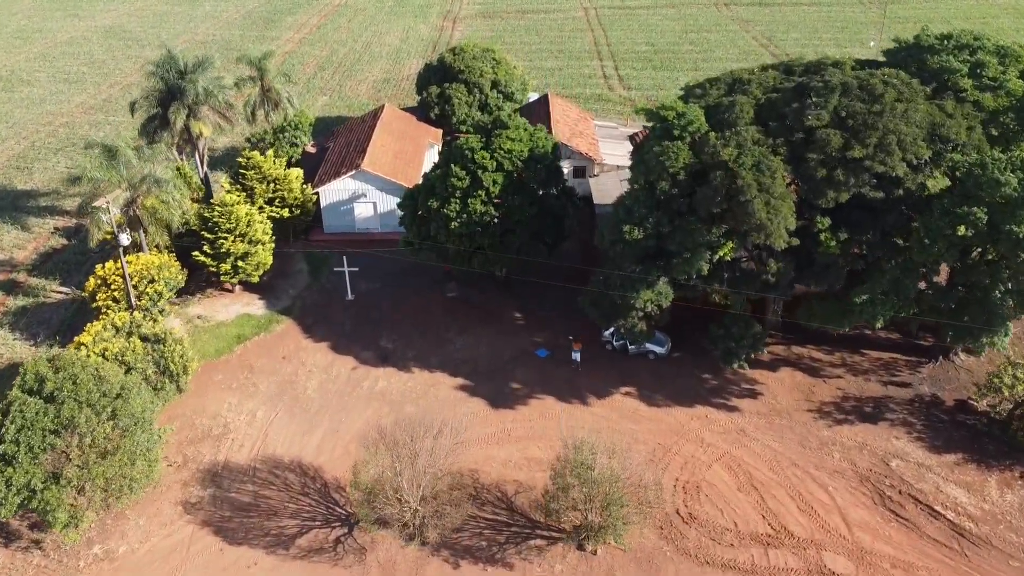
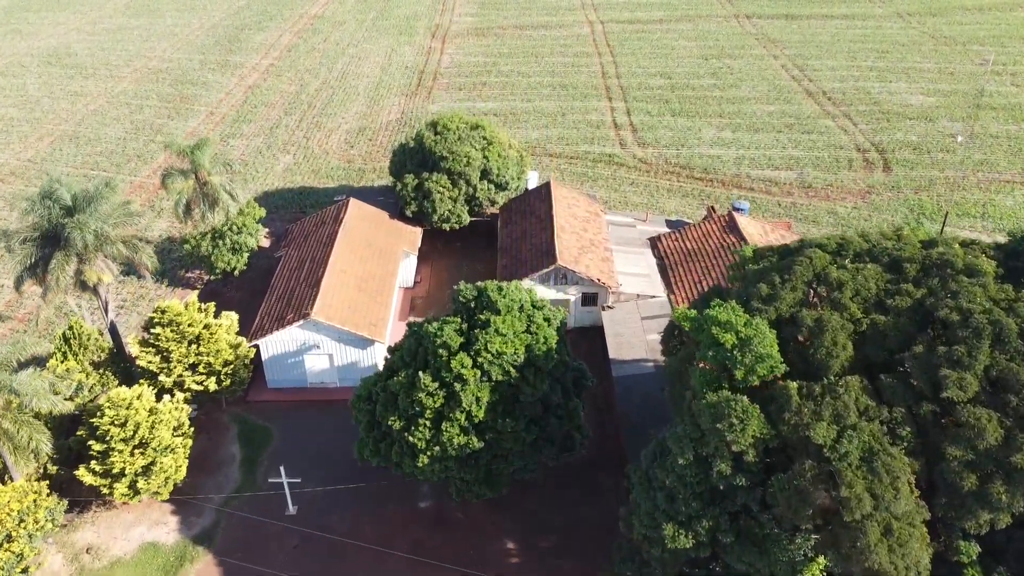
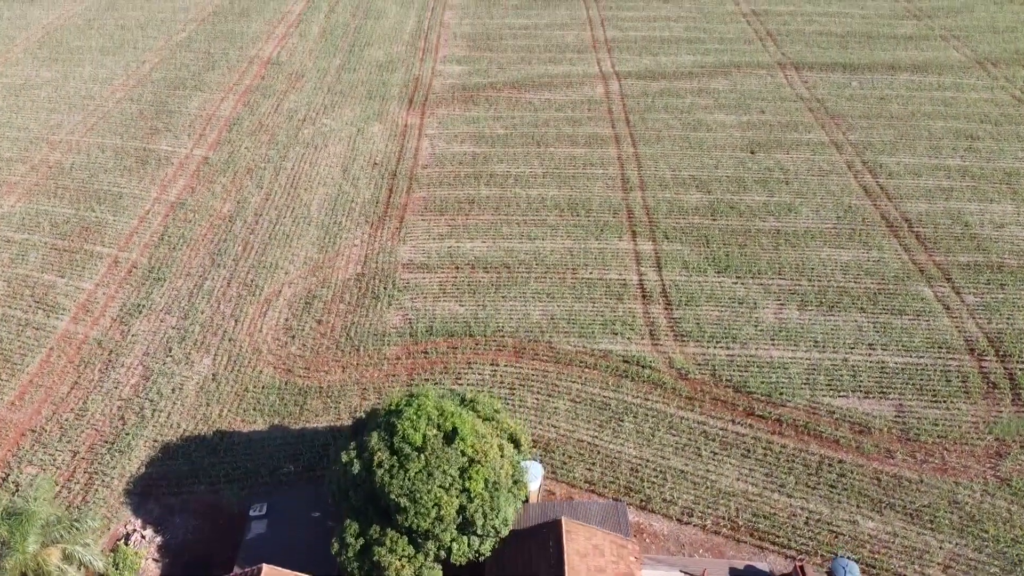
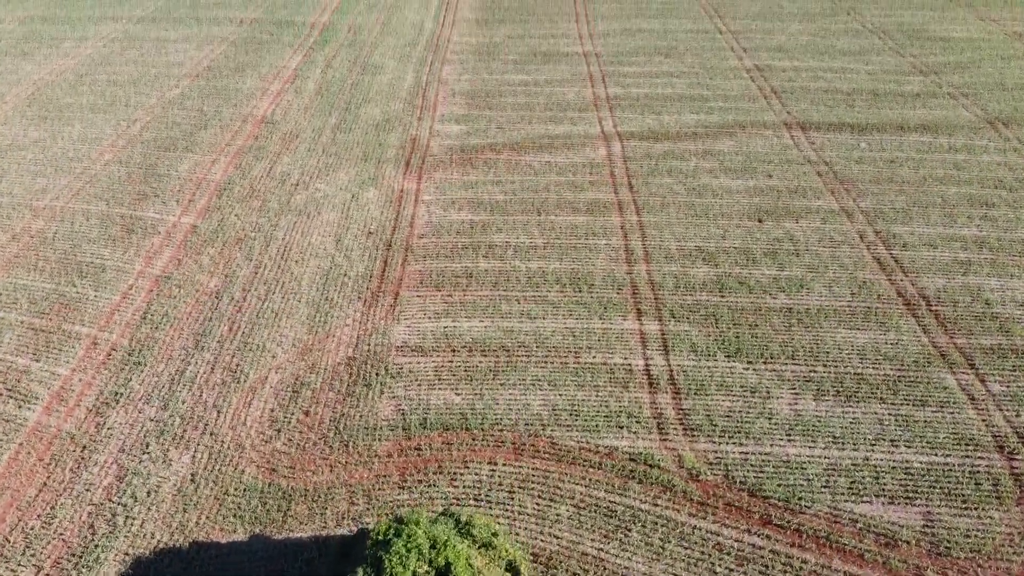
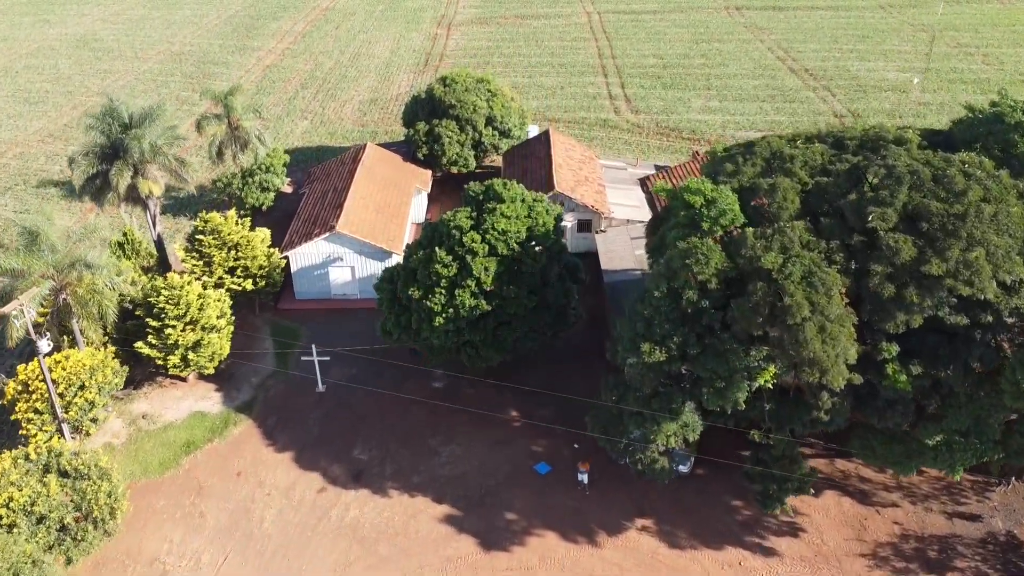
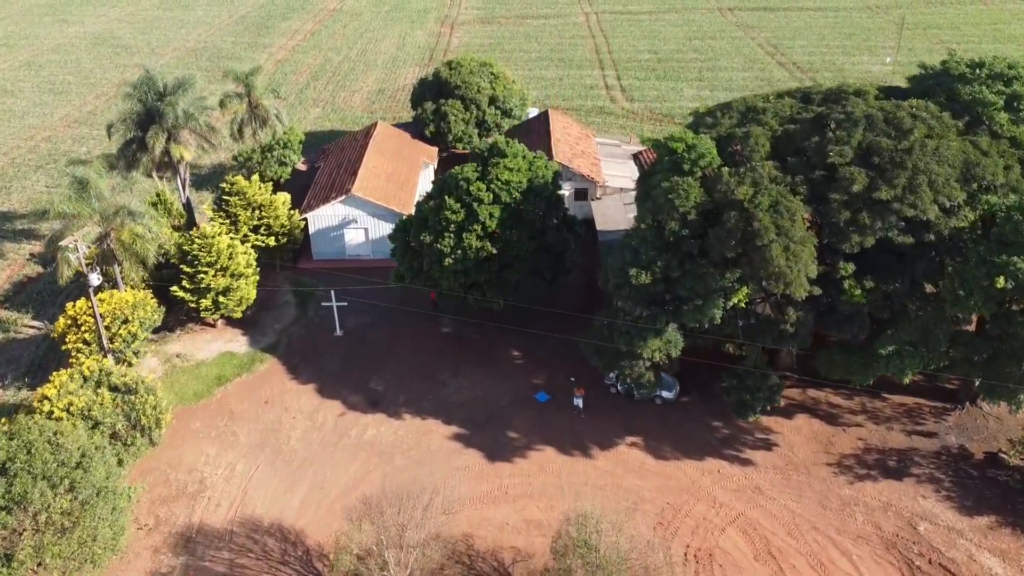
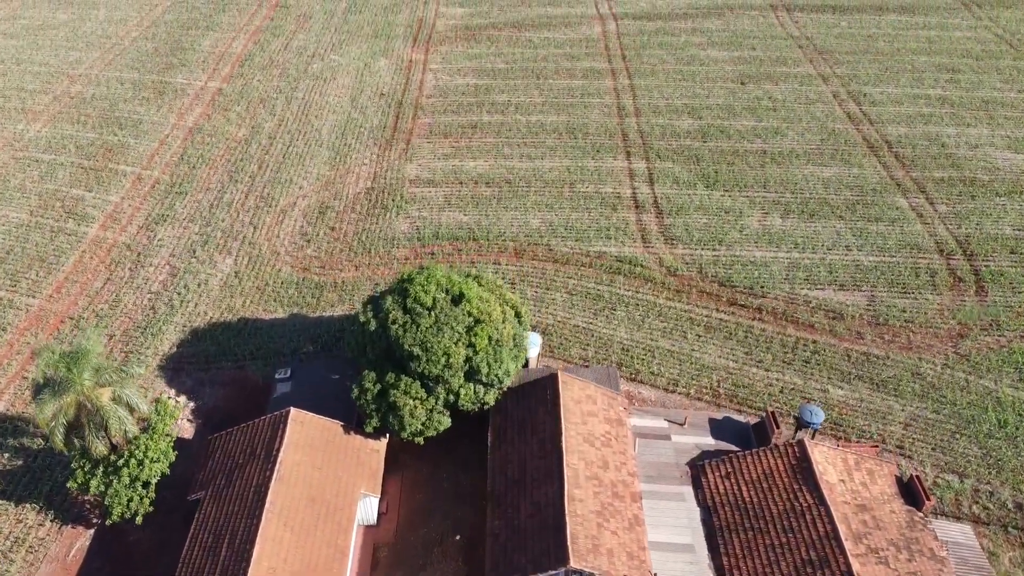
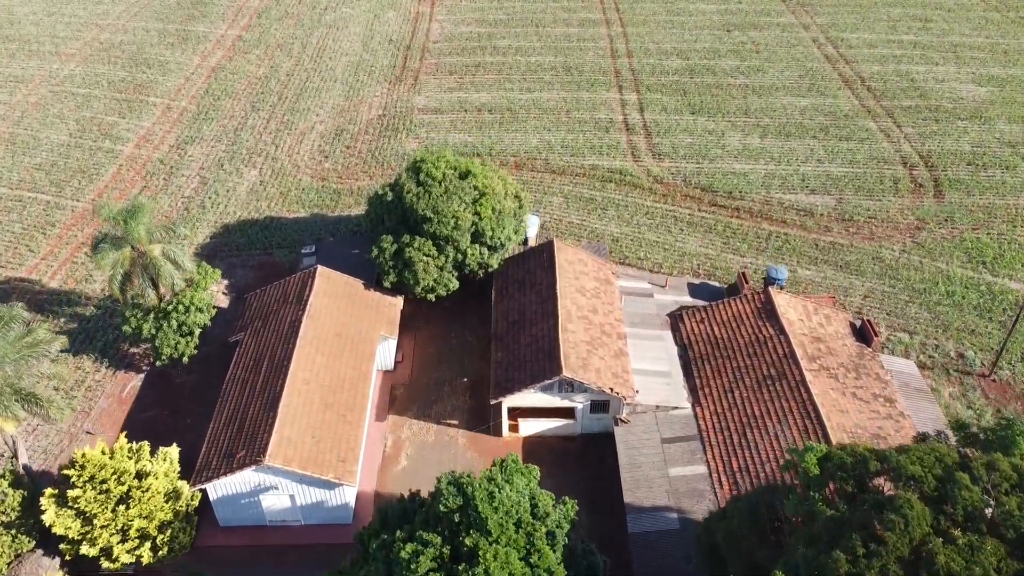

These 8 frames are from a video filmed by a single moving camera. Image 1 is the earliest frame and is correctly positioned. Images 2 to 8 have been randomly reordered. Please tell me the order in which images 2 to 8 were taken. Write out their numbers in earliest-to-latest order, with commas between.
6, 5, 2, 8, 7, 3, 4
